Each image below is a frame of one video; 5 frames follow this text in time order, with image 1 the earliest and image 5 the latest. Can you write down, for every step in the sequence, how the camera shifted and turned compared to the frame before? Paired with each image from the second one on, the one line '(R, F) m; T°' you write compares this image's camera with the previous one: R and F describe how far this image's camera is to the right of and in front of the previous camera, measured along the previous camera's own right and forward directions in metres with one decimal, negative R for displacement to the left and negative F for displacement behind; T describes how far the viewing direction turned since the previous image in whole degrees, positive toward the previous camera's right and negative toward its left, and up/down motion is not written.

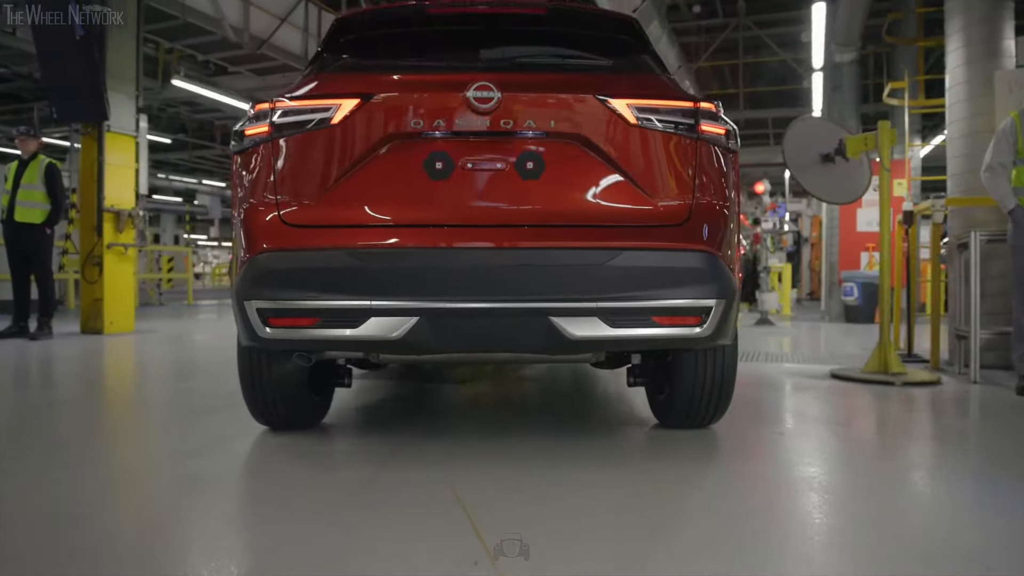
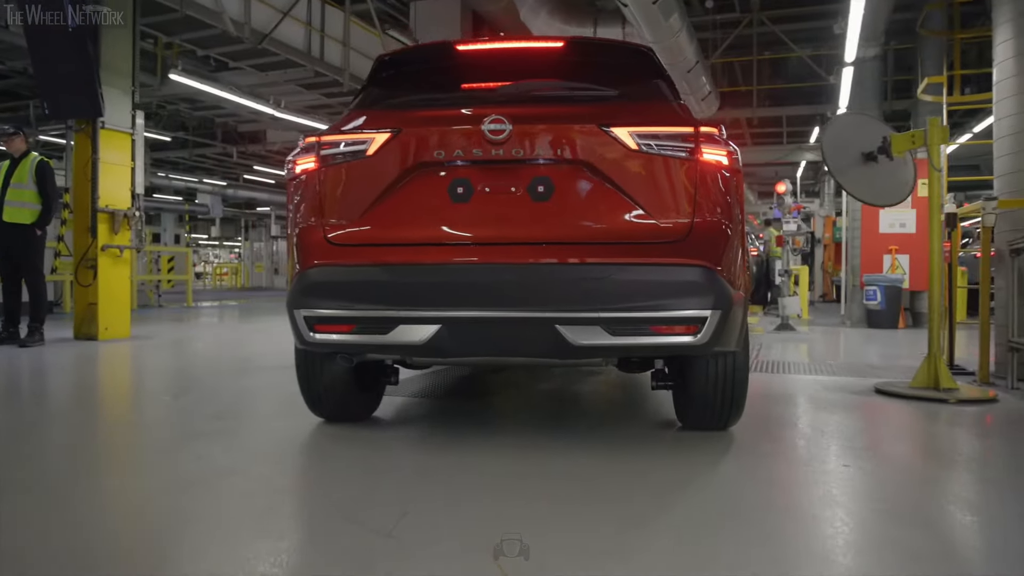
(-0.1, +0.3) m; 0°
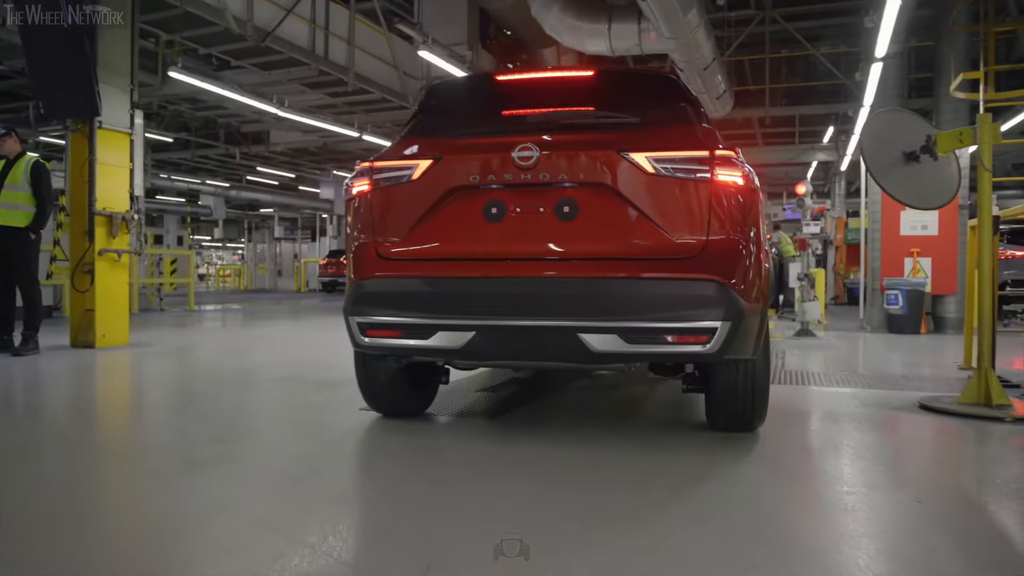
(-0.1, +0.2) m; 0°
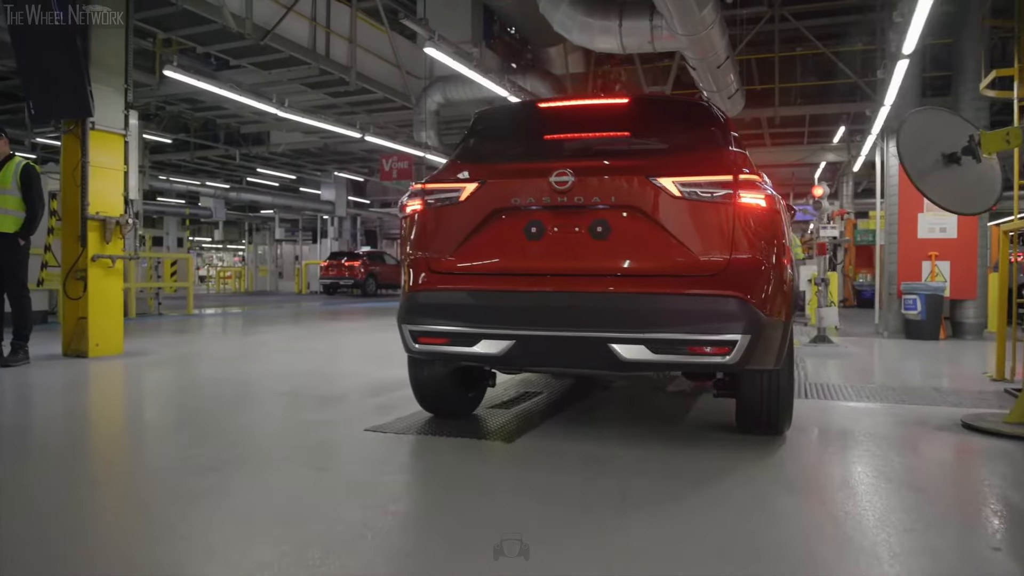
(-0.1, +0.2) m; 0°
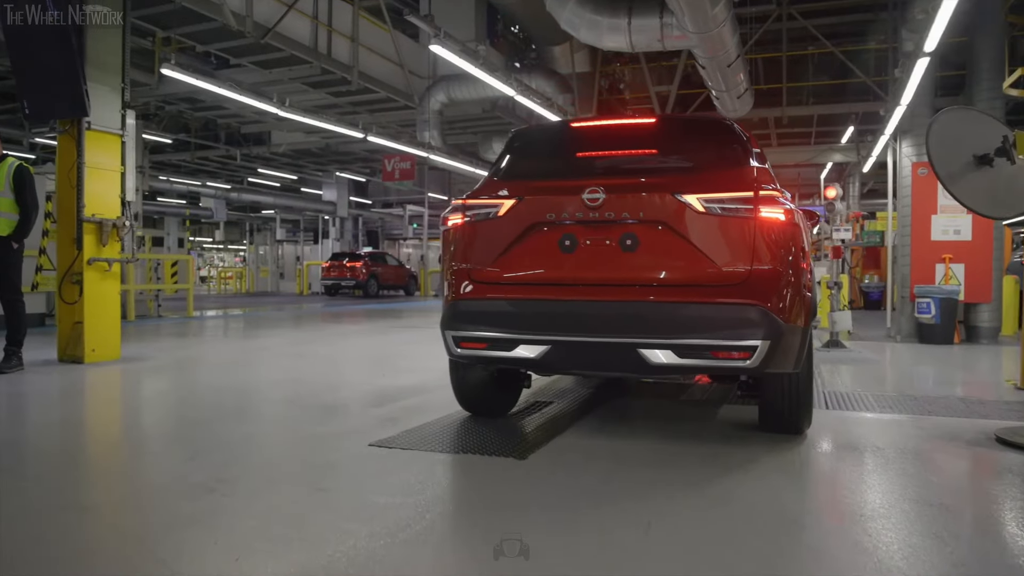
(0.0, +0.2) m; 0°
